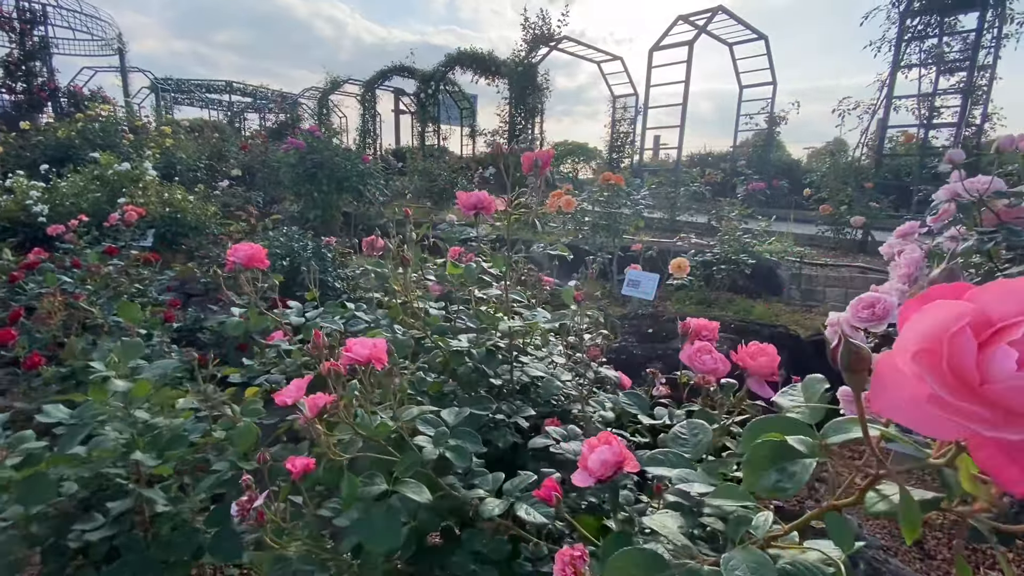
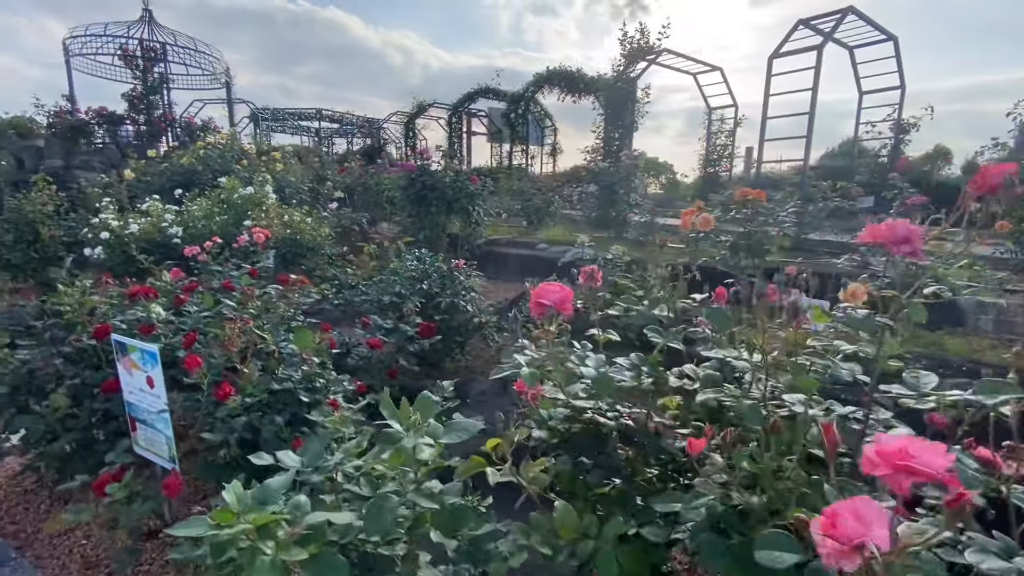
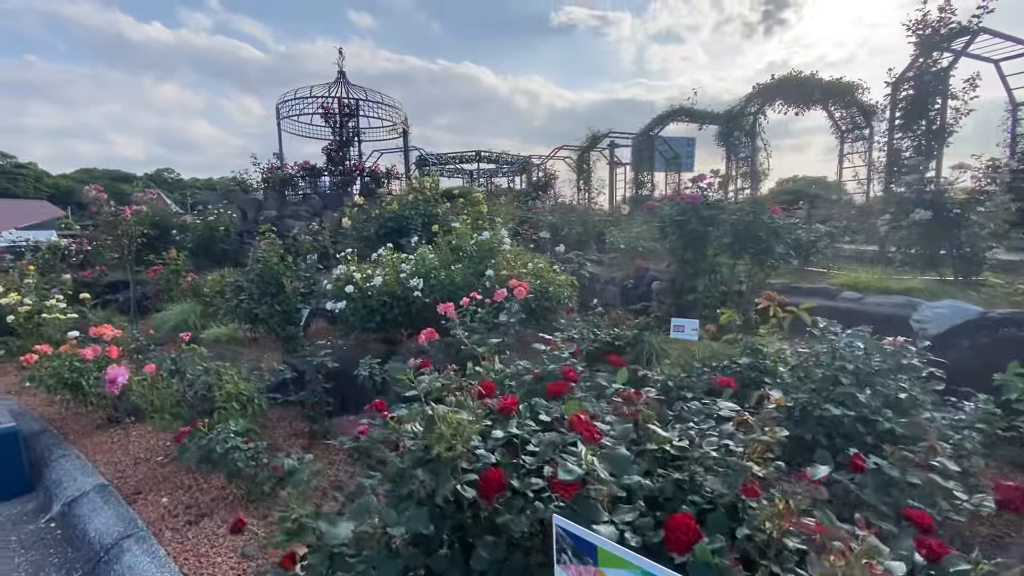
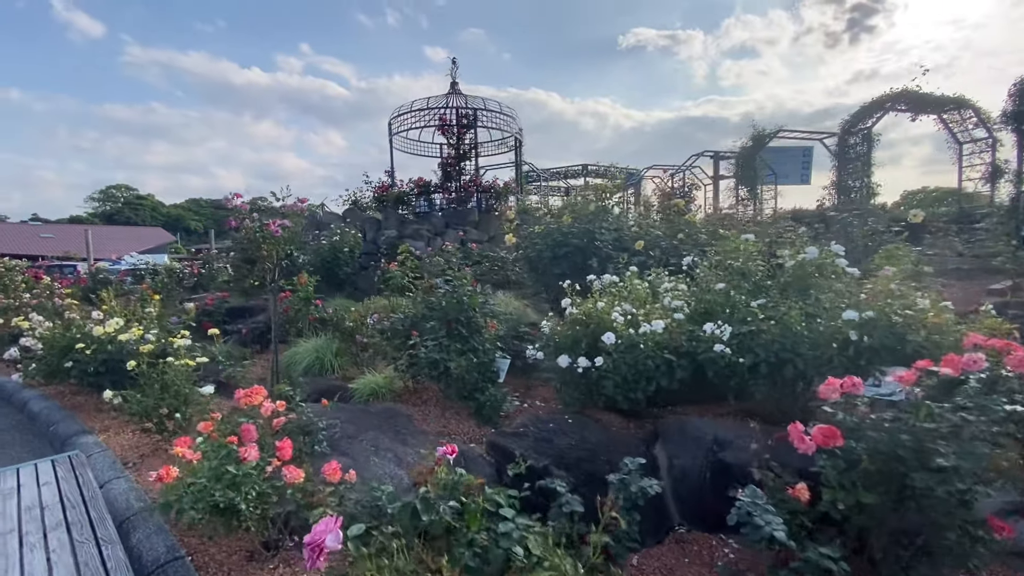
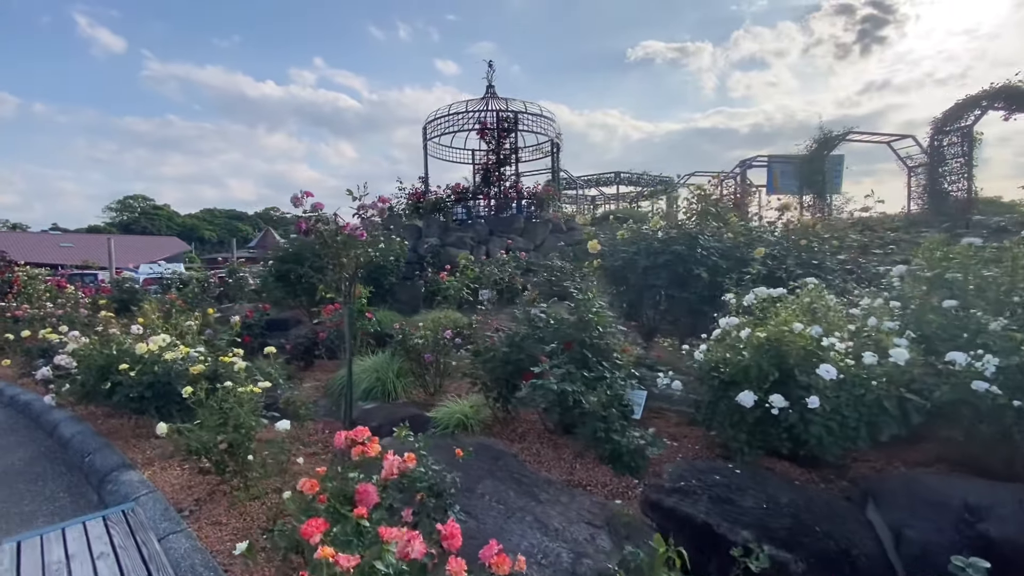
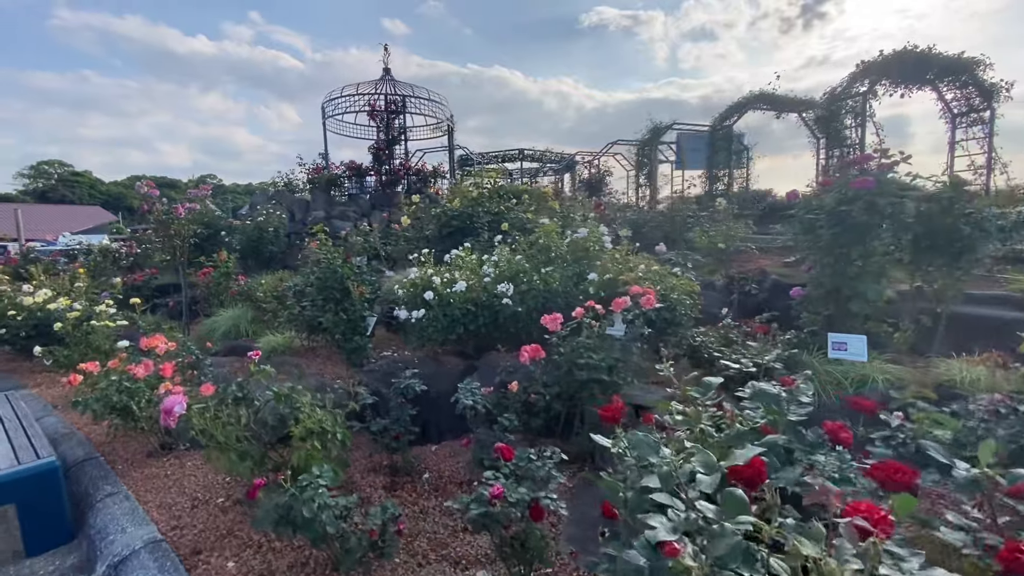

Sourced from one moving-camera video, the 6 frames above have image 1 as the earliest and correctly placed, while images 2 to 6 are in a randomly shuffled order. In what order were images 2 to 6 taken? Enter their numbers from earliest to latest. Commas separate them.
2, 3, 6, 4, 5
